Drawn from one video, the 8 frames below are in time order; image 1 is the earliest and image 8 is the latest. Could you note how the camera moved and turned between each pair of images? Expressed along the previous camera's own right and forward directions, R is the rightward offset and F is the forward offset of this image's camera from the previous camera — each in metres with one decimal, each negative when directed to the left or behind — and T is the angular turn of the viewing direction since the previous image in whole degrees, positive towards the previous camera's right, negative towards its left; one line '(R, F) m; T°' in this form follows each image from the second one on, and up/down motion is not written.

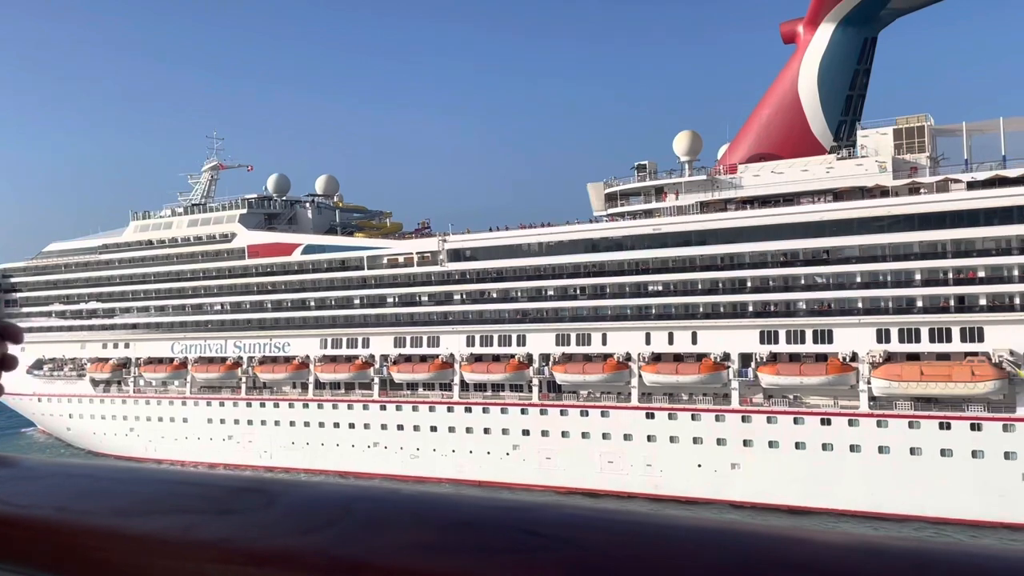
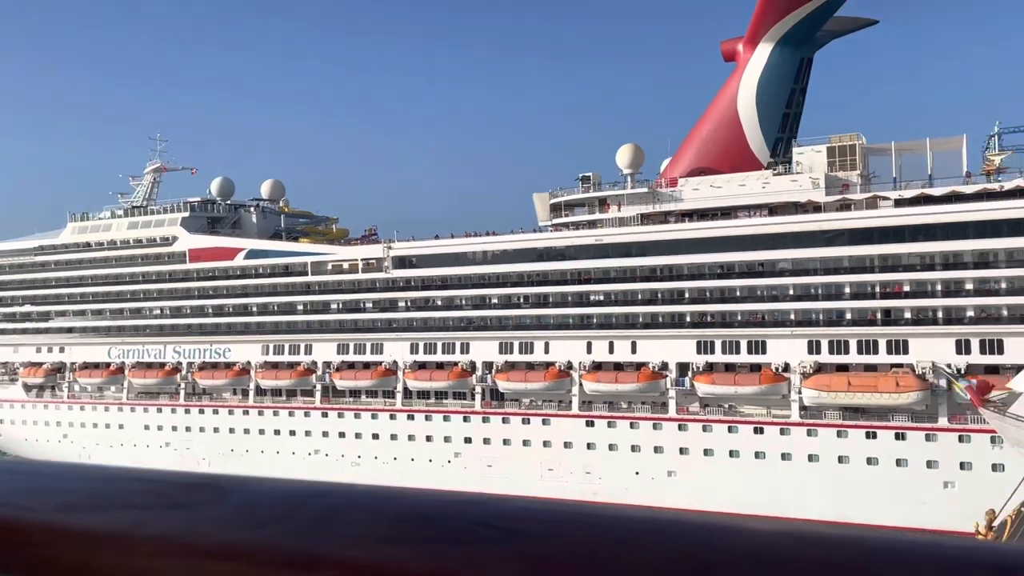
(+0.4, -0.1) m; +3°
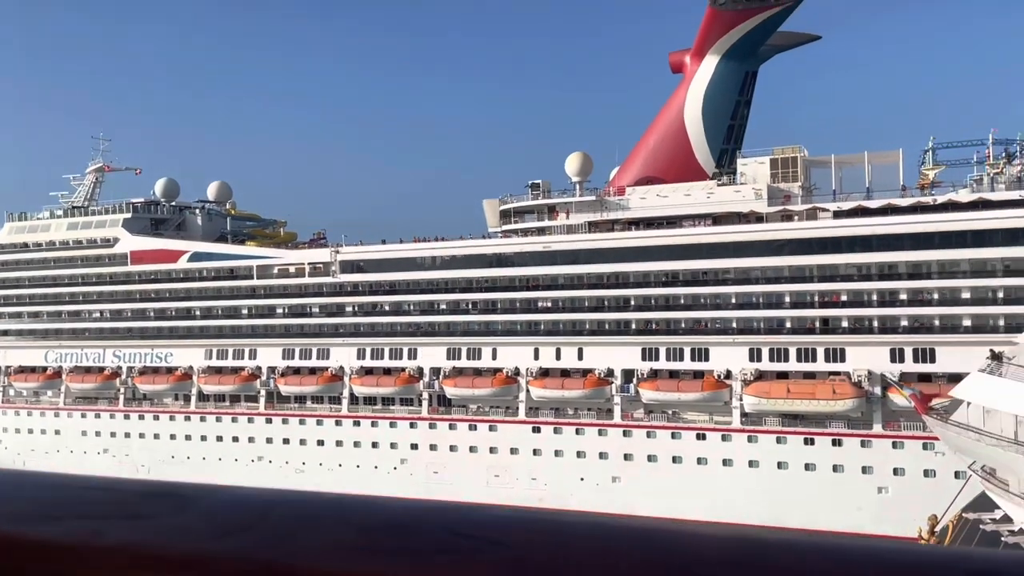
(+0.3, 0.0) m; +3°
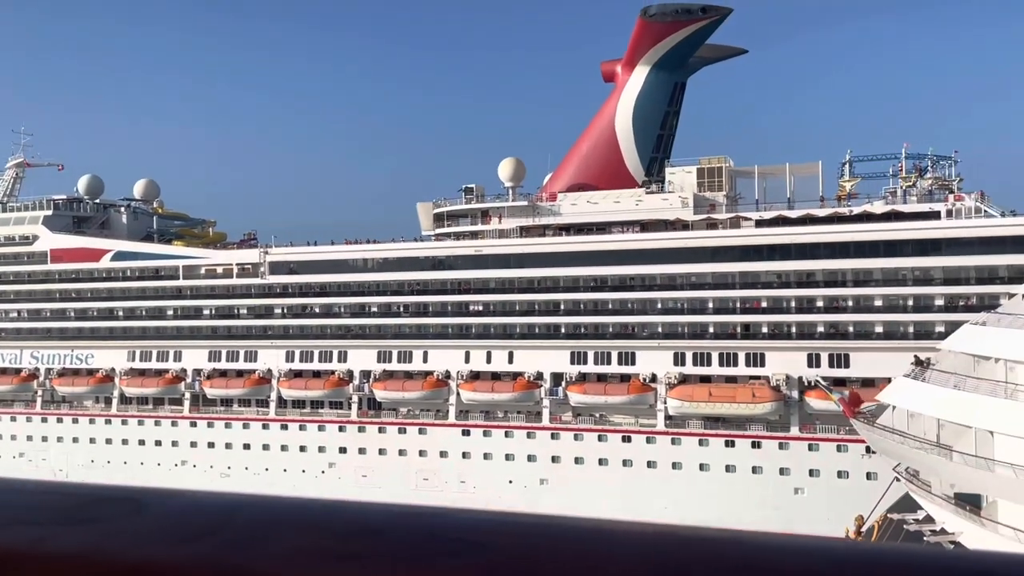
(+0.4, -0.1) m; +4°
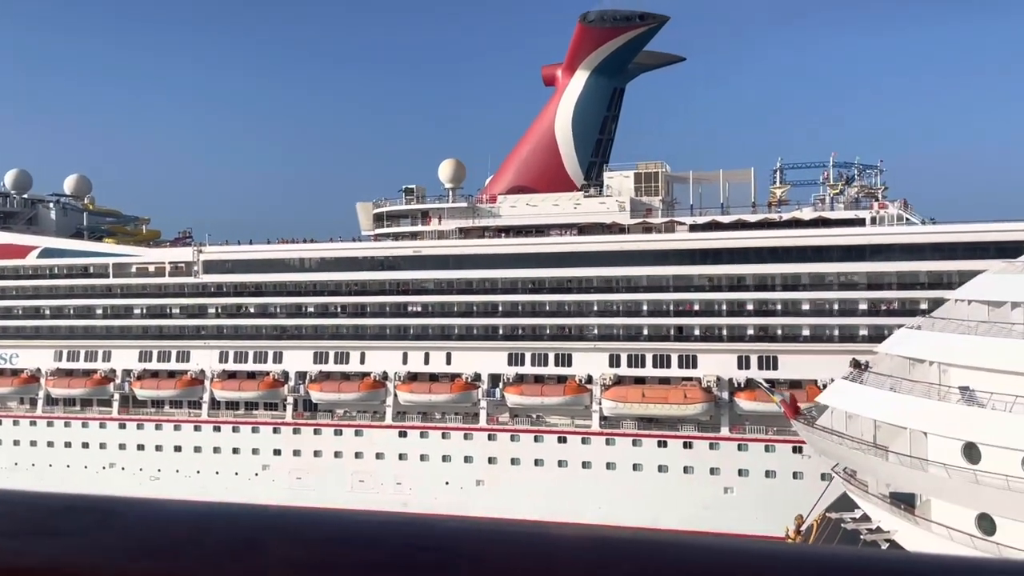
(+0.4, -0.1) m; +4°
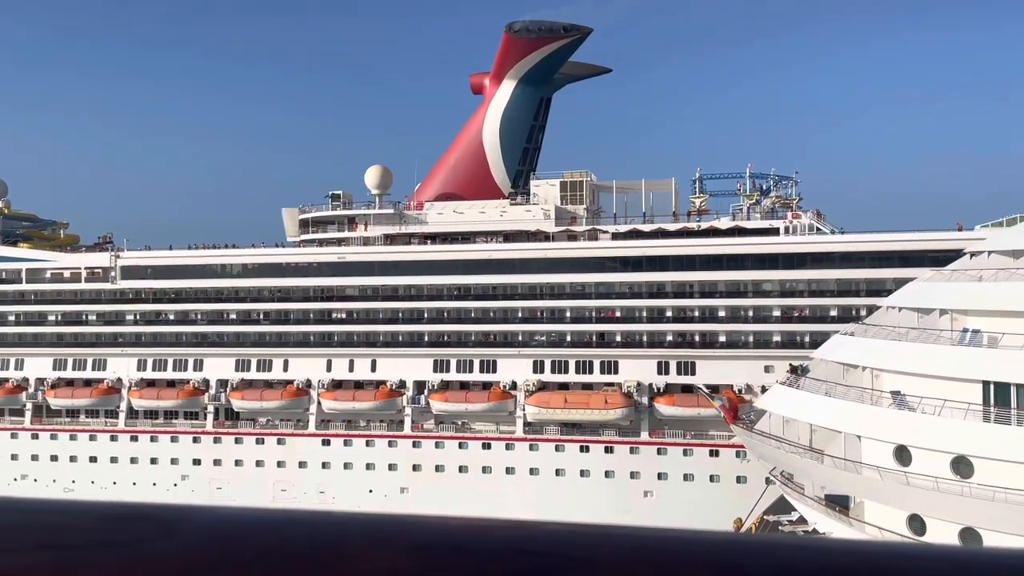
(+0.6, -0.1) m; +4°
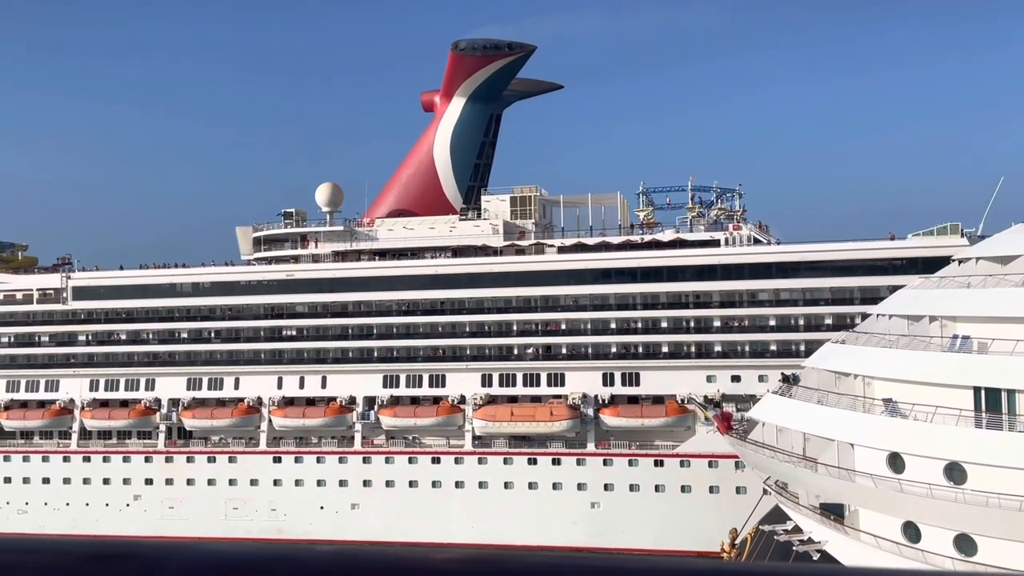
(+1.1, -0.2) m; 0°
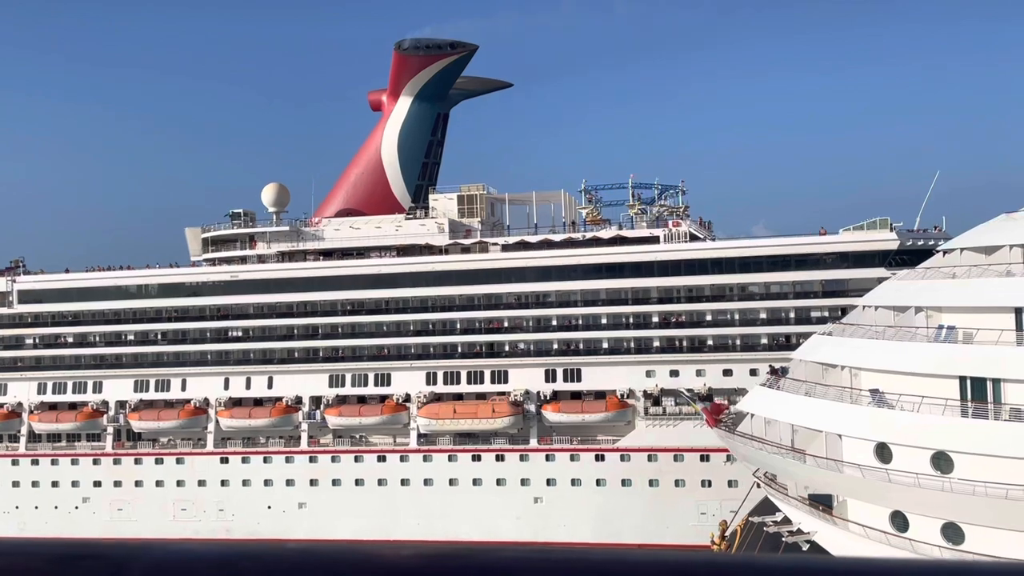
(+1.2, -0.1) m; +1°
